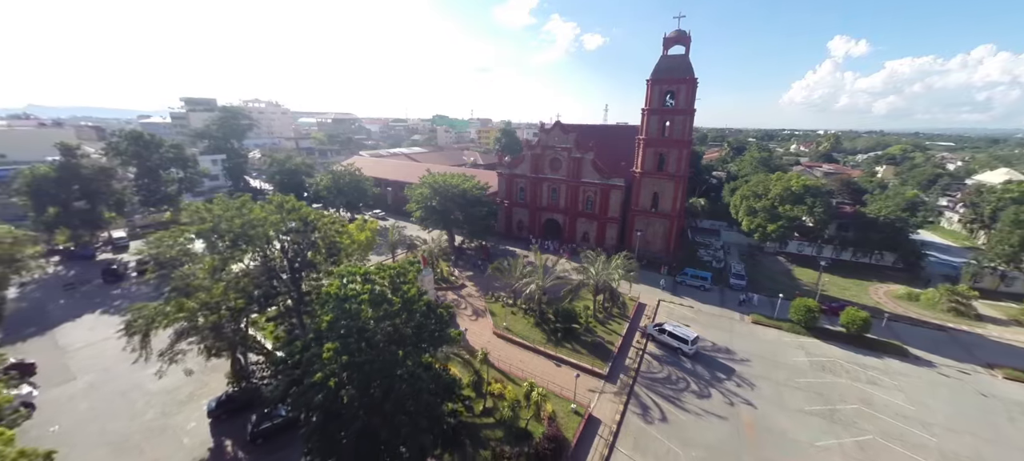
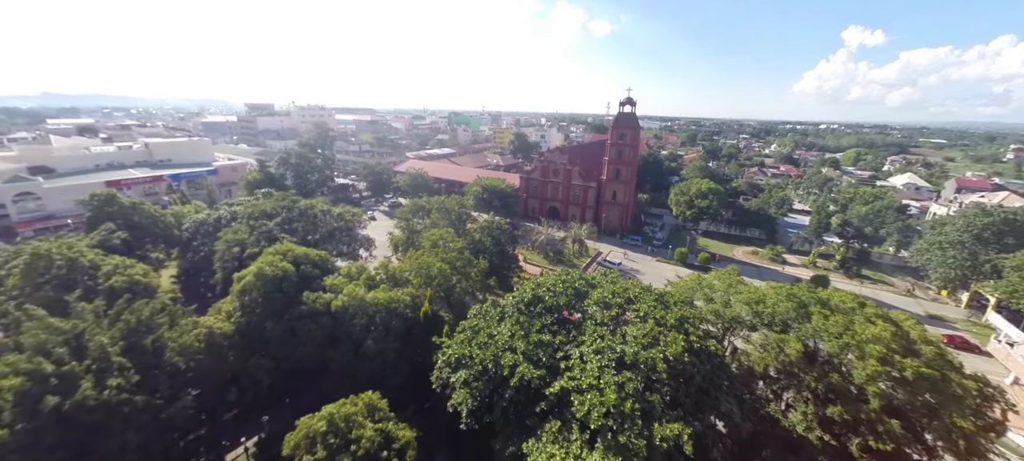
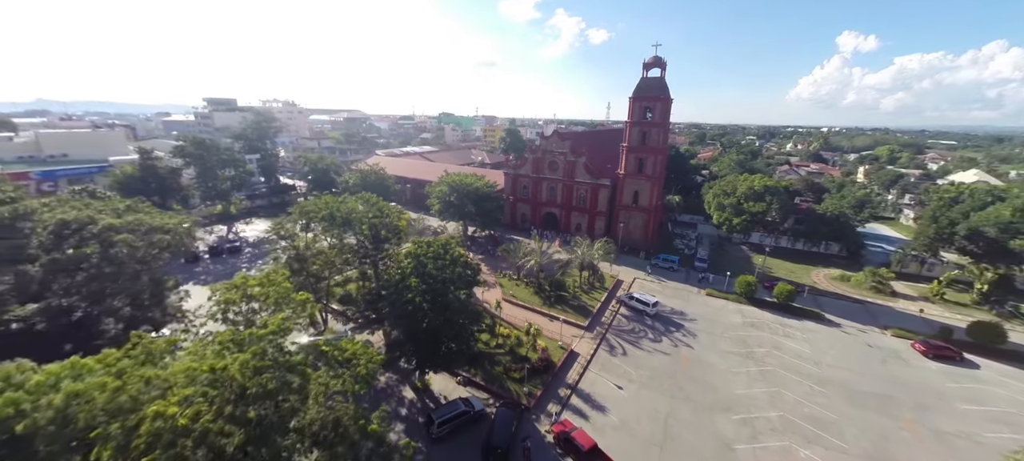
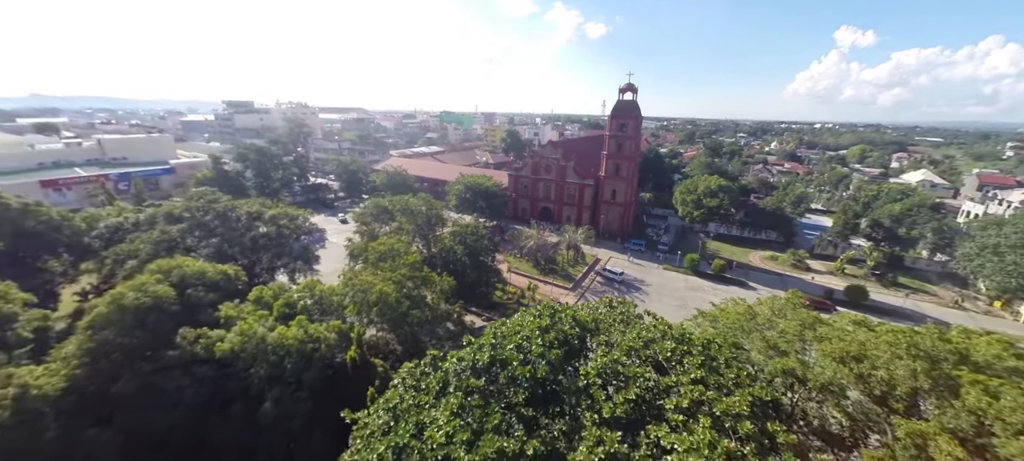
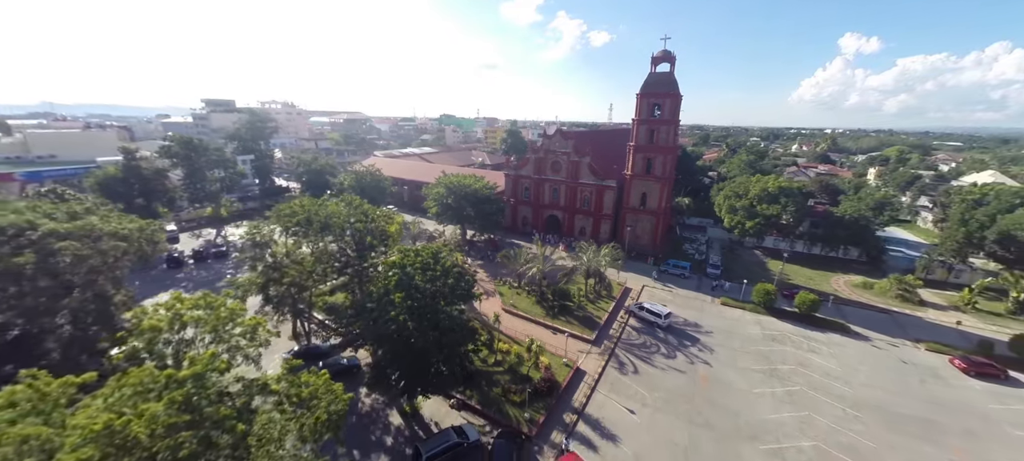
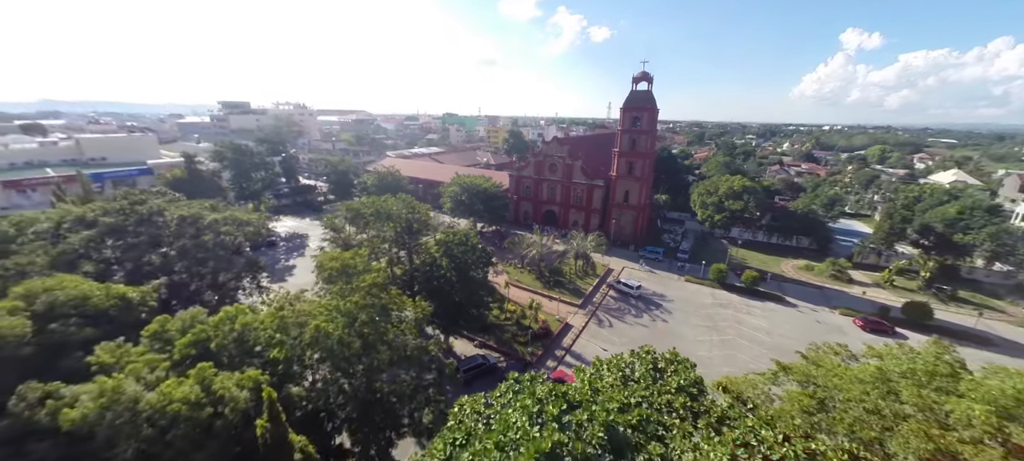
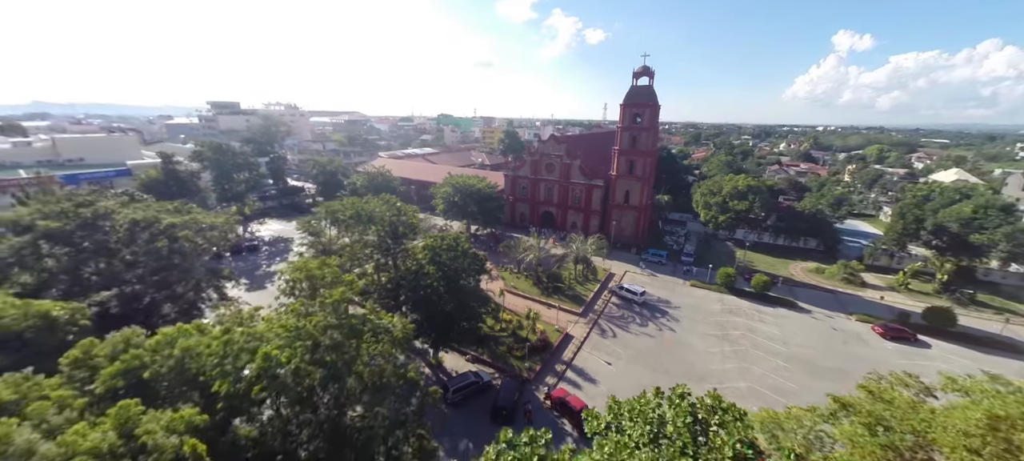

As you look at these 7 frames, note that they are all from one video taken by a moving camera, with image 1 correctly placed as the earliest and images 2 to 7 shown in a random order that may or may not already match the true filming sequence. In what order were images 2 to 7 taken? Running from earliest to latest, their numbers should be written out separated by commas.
5, 3, 7, 6, 4, 2
